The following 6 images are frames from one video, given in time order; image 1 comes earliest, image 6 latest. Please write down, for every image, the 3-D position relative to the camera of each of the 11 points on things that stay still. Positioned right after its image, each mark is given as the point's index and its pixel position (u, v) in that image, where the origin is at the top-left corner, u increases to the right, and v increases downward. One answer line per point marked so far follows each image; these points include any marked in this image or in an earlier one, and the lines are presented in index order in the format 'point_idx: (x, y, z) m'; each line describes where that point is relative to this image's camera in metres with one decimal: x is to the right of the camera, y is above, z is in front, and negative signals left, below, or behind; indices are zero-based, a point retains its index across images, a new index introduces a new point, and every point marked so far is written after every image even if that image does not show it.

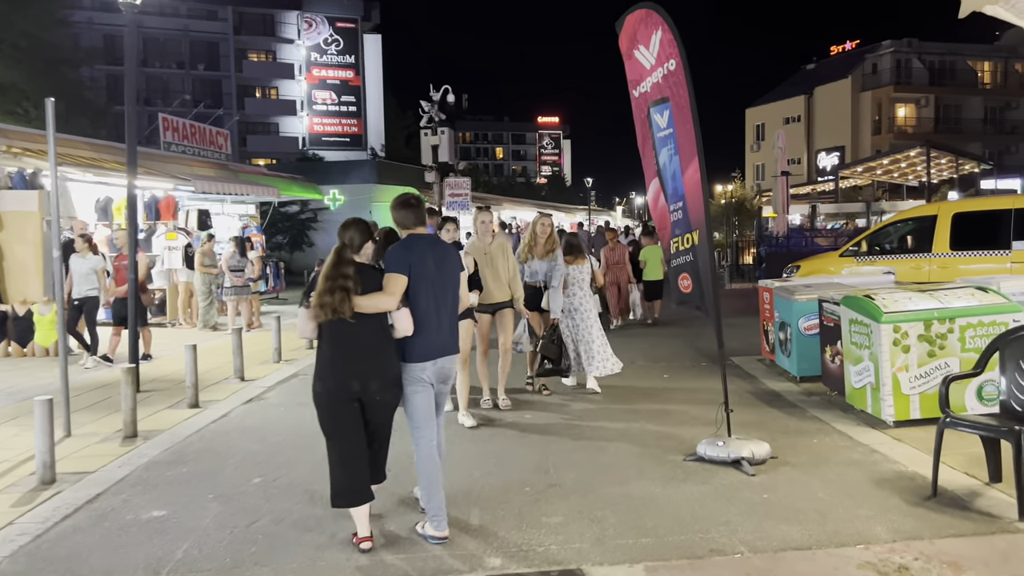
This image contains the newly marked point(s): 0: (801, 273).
0: (+4.8, +0.4, +14.1) m
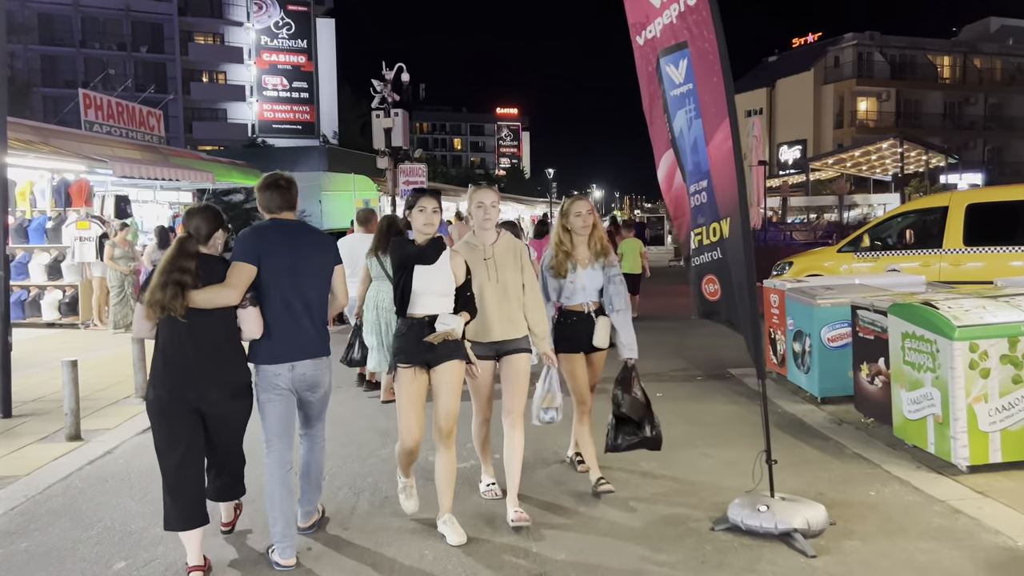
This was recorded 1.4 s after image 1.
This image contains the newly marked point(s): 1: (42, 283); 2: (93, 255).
0: (+4.2, +0.4, +12.8) m
1: (-8.3, +0.1, +14.4) m
2: (-7.1, +0.6, +13.9) m
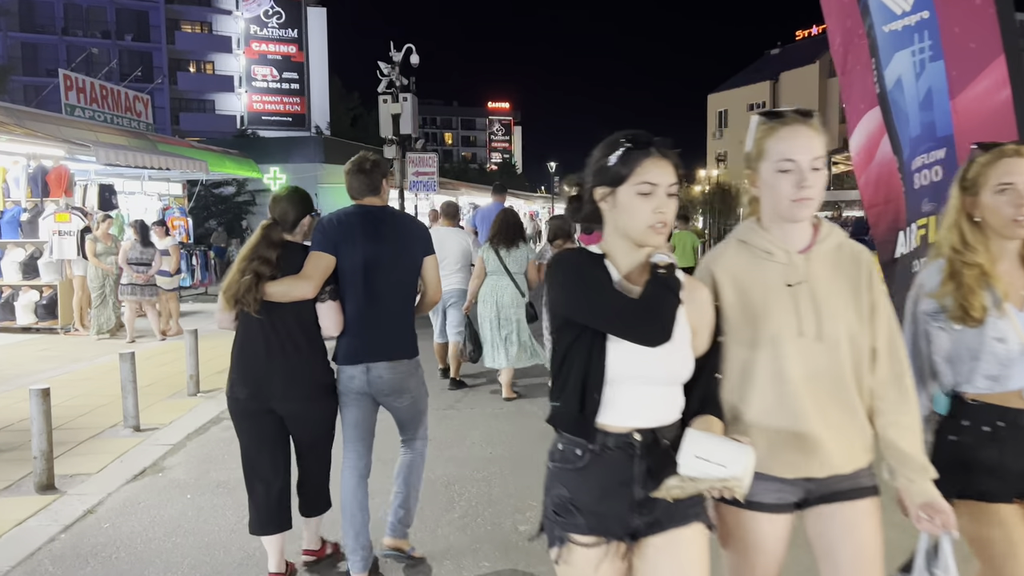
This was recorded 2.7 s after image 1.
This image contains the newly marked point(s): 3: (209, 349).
0: (+4.7, +0.3, +11.4) m
1: (-7.8, +0.1, +12.9) m
2: (-6.6, +0.6, +12.3) m
3: (-3.9, -0.8, +10.5) m
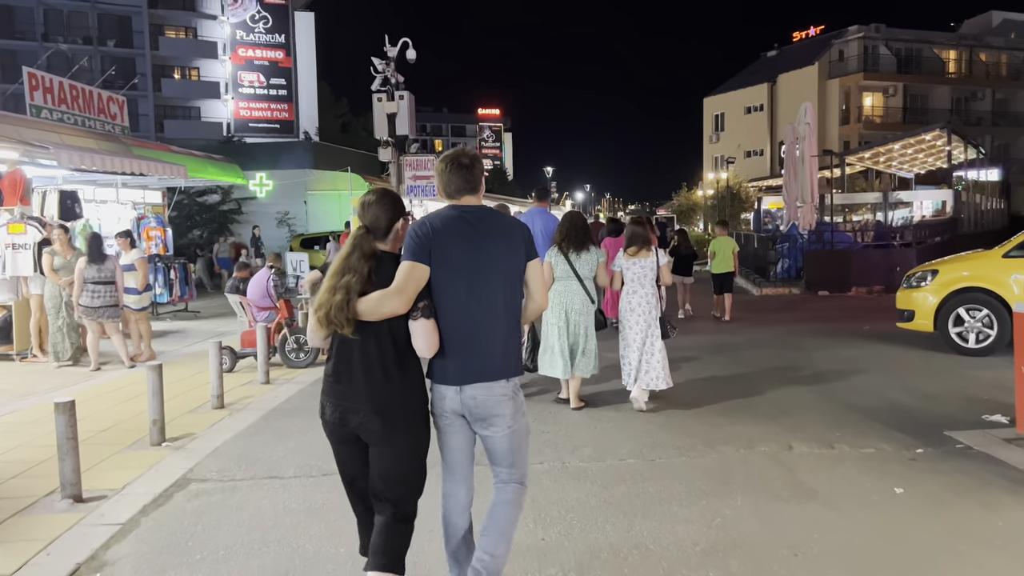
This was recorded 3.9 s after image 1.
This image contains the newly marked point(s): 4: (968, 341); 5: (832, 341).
0: (+4.9, +0.2, +10.0) m
1: (-7.6, -0.2, +11.4) m
2: (-6.4, +0.3, +10.8) m
3: (-3.6, -1.0, +9.1) m
4: (+5.3, -0.6, +9.5) m
5: (+4.5, -0.7, +11.5) m
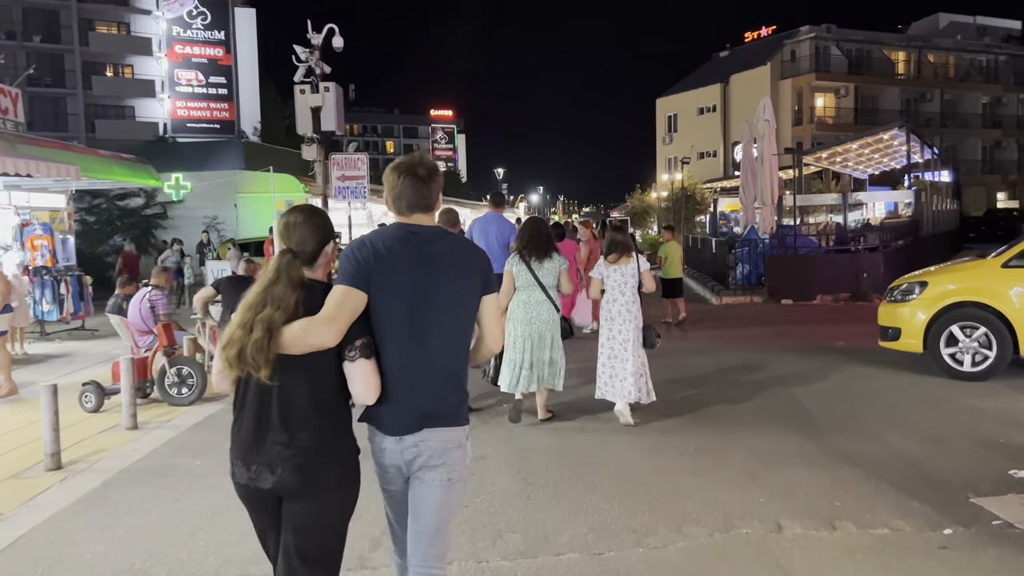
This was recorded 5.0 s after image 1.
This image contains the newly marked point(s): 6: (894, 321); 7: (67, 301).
0: (+4.2, 0.0, +8.8) m
1: (-8.4, -0.5, +9.4) m
2: (-7.2, 0.0, +9.0) m
3: (-4.3, -1.2, +7.3) m
4: (+4.5, -0.8, +8.3) m
5: (+3.6, -0.9, +10.3) m
6: (+4.0, -0.3, +8.6) m
7: (-7.7, -0.2, +14.1) m
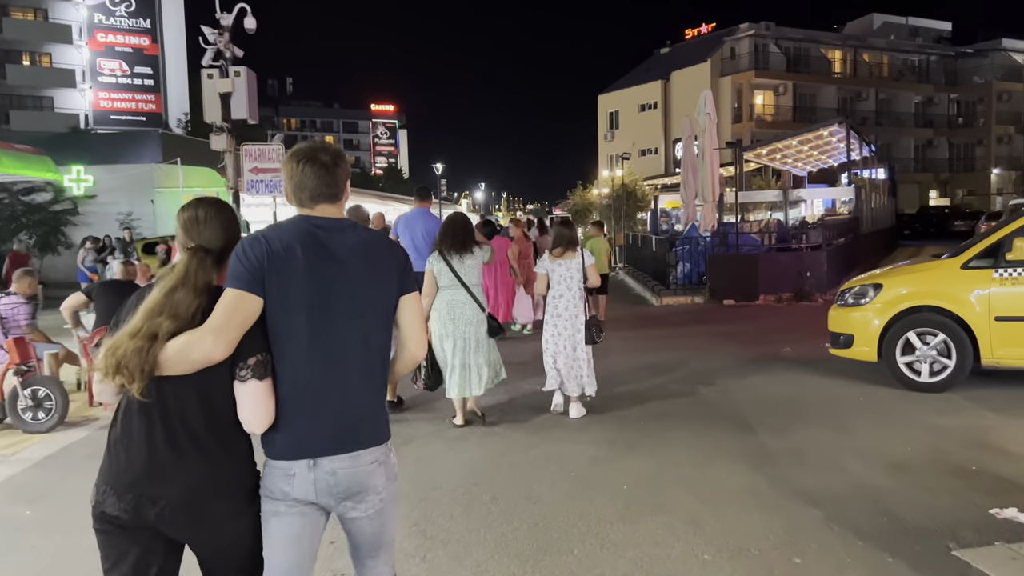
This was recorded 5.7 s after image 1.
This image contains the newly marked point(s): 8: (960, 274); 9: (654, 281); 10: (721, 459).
0: (+3.4, 0.0, +8.1) m
1: (-9.2, -0.6, +7.9) m
2: (-8.0, -0.1, +7.5) m
3: (-5.0, -1.3, +6.1) m
4: (+3.8, -0.8, +7.6) m
5: (+2.7, -0.9, +9.5) m
6: (+3.2, -0.4, +7.9) m
7: (-8.8, -0.3, +12.6) m
8: (+4.1, +0.1, +7.4) m
9: (+3.3, +0.2, +19.1) m
10: (+1.5, -1.2, +5.7) m
